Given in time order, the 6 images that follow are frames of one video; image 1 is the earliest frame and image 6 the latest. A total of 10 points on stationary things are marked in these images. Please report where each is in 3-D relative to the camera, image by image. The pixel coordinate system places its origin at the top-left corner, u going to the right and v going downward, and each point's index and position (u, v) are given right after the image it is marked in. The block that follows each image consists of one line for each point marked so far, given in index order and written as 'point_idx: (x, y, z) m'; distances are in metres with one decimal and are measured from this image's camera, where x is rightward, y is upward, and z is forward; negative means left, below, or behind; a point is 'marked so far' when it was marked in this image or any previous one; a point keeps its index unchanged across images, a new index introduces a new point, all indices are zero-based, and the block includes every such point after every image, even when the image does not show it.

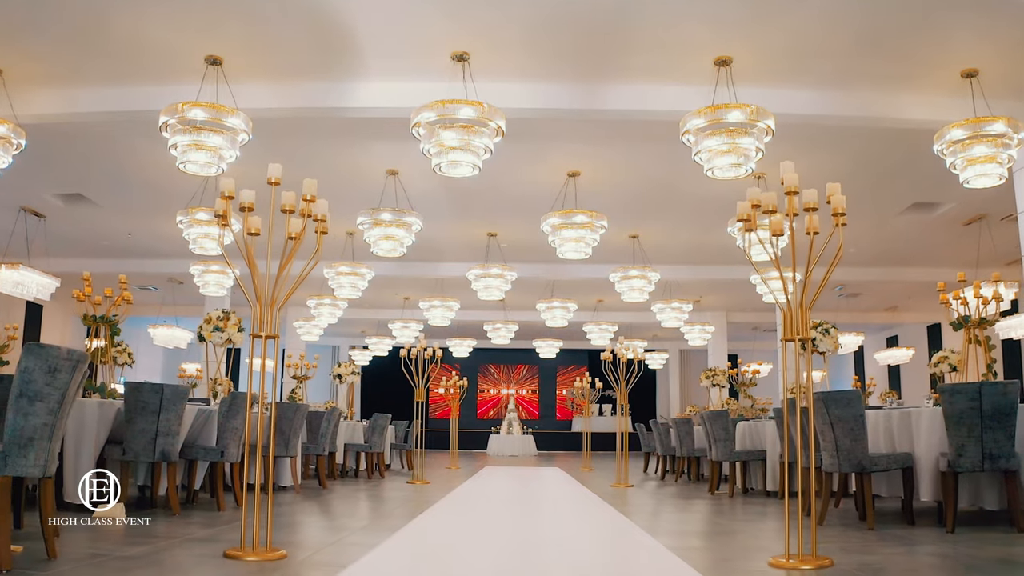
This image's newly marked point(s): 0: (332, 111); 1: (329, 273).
0: (-1.7, +1.6, +7.6) m
1: (-2.7, +0.2, +12.0) m
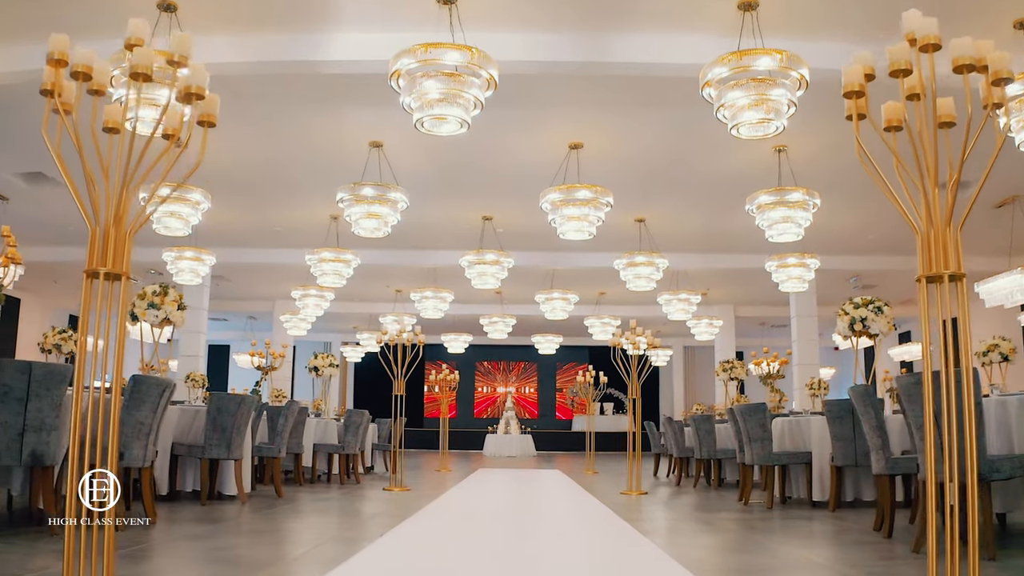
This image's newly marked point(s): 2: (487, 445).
0: (-1.7, +1.8, +6.7) m
1: (-2.7, +0.4, +11.1) m
2: (-0.6, -3.8, +19.6) m
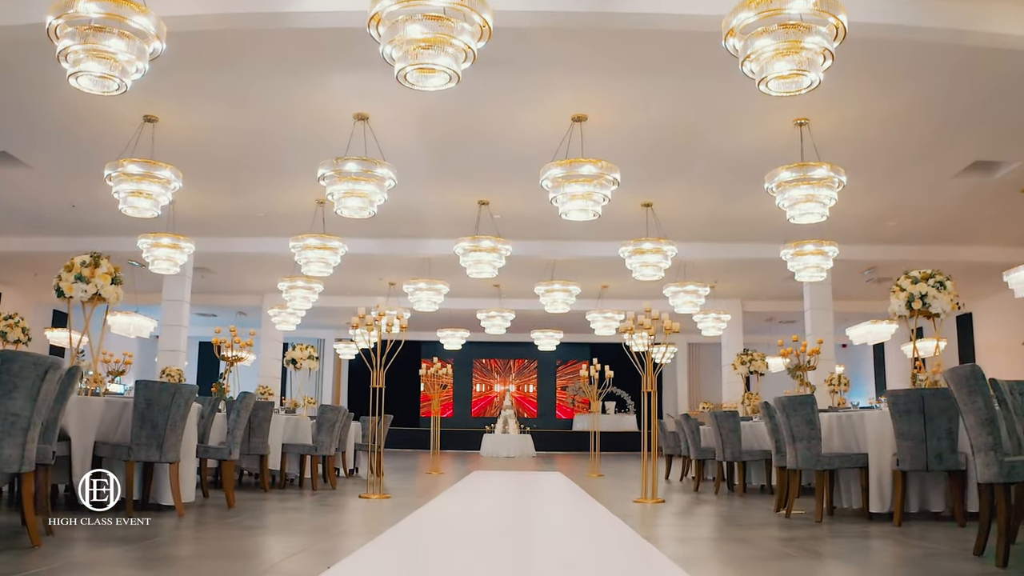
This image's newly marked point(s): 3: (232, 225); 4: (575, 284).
0: (-1.7, +1.9, +6.0) m
1: (-2.7, +0.5, +10.4) m
2: (-0.6, -3.6, +18.9) m
3: (-4.2, +0.9, +12.3) m
4: (+1.0, +0.1, +12.6) m
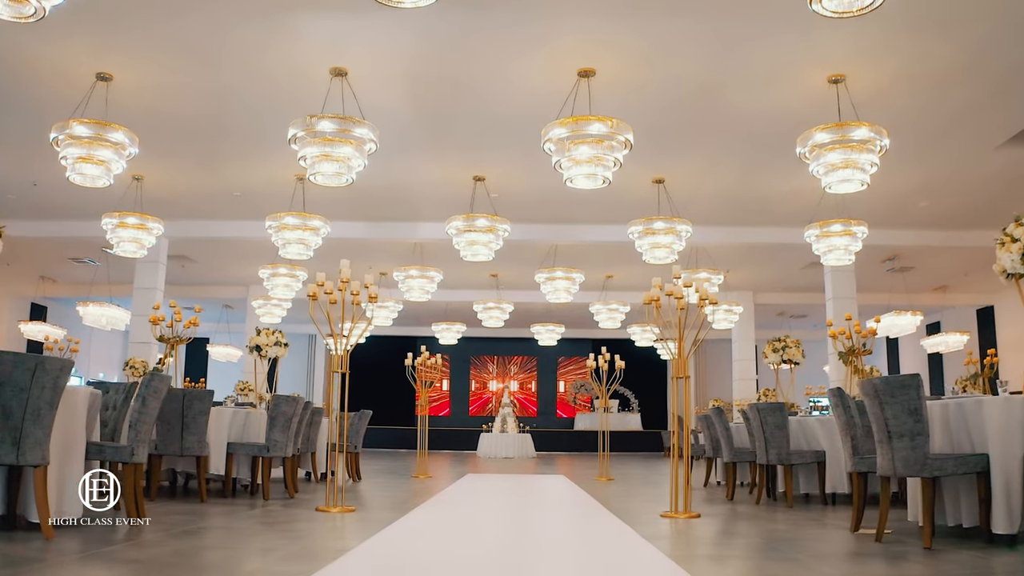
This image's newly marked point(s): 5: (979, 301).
0: (-1.7, +2.1, +5.1) m
1: (-2.8, +0.7, +9.4) m
2: (-0.6, -3.5, +18.0) m
3: (-4.2, +1.1, +11.4) m
4: (+0.9, +0.2, +11.7) m
5: (+9.4, -0.3, +16.5) m
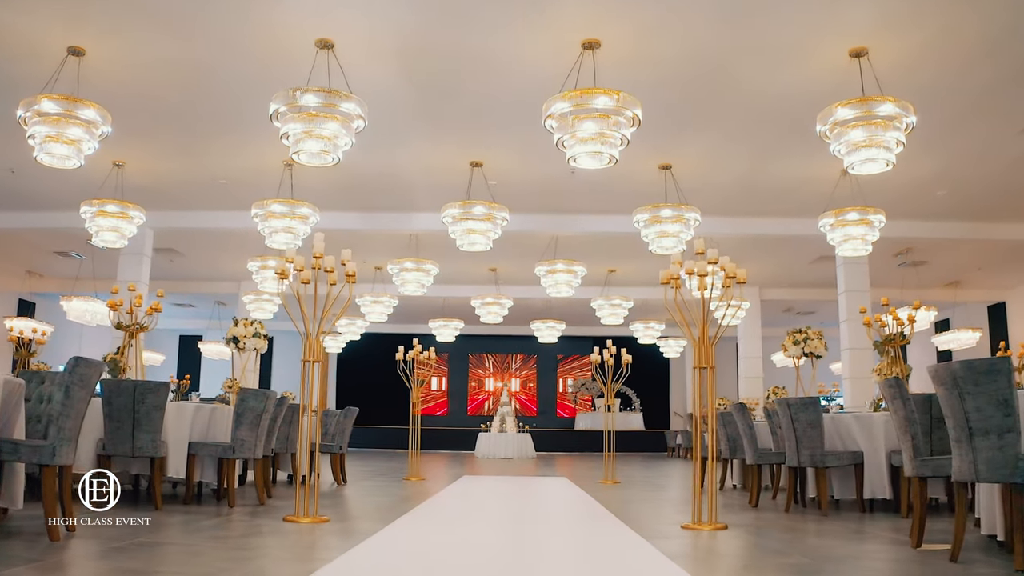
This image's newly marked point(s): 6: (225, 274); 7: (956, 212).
0: (-1.8, +2.2, +4.6) m
1: (-2.8, +0.8, +9.0) m
2: (-0.7, -3.4, +17.5) m
3: (-4.2, +1.2, +10.9) m
4: (+0.9, +0.3, +11.2) m
5: (+9.4, -0.2, +16.1) m
6: (-5.5, +0.3, +15.8) m
7: (+6.1, +1.0, +11.2) m
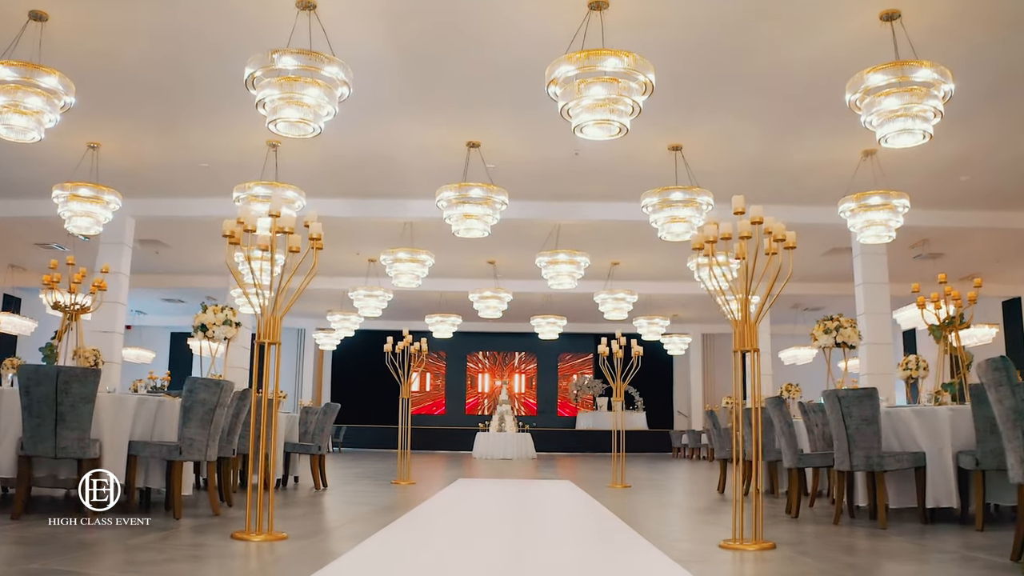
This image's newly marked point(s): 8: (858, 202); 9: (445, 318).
0: (-1.8, +2.3, +4.0) m
1: (-2.8, +0.9, +8.4) m
2: (-0.7, -3.2, +16.9) m
3: (-4.3, +1.3, +10.3) m
4: (+0.9, +0.4, +10.6) m
5: (+9.3, -0.1, +15.5) m
6: (-5.5, +0.4, +15.2) m
7: (+6.1, +1.1, +10.6) m
8: (+3.5, +0.9, +8.4) m
9: (-1.2, -0.5, +15.2) m
